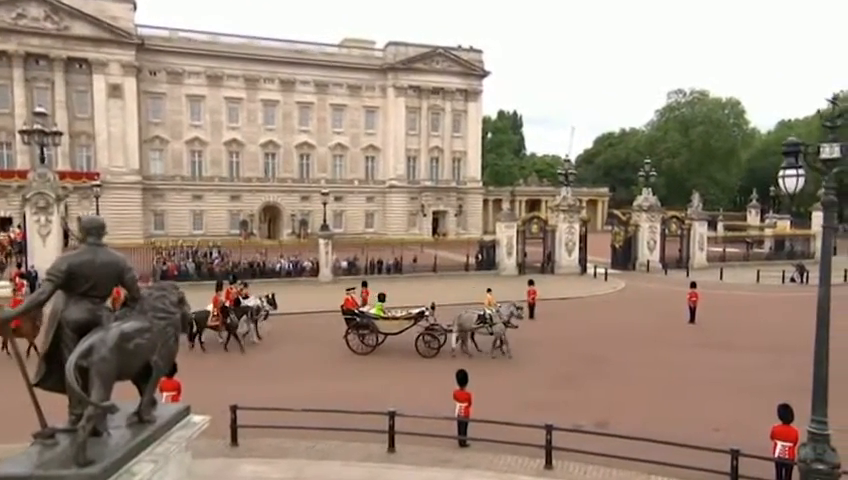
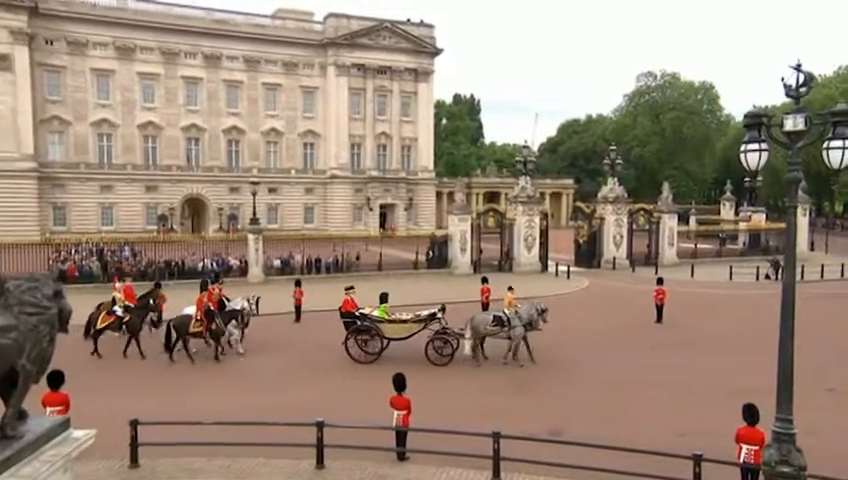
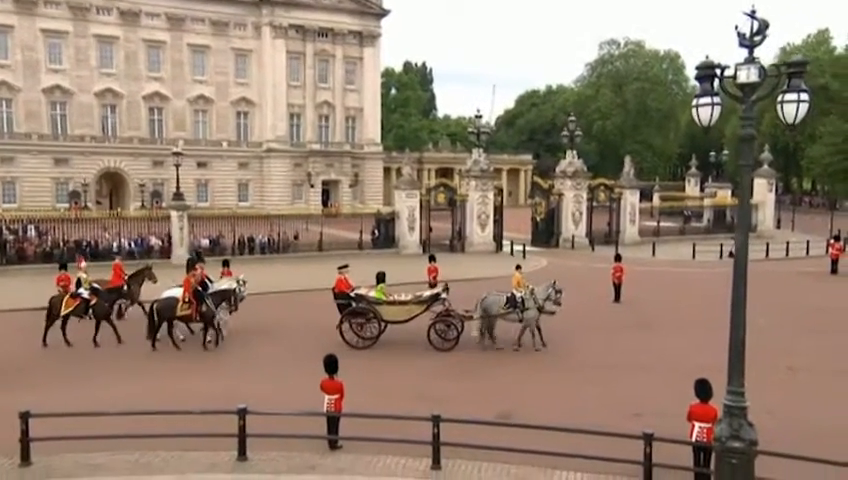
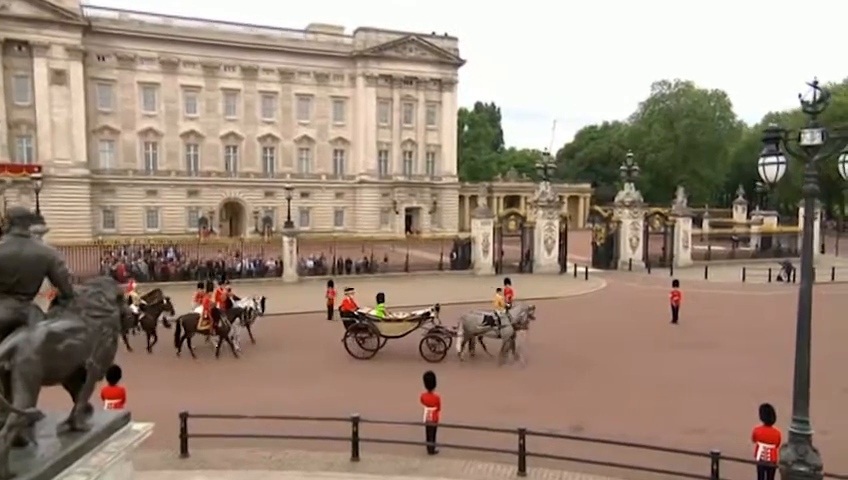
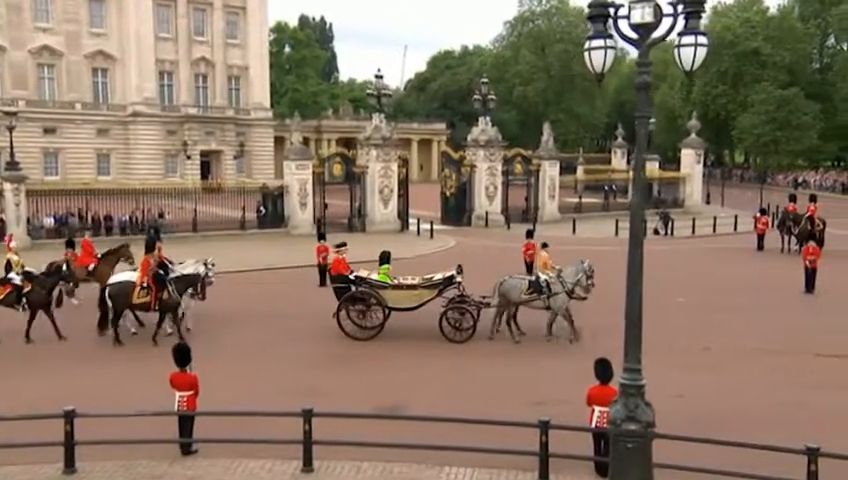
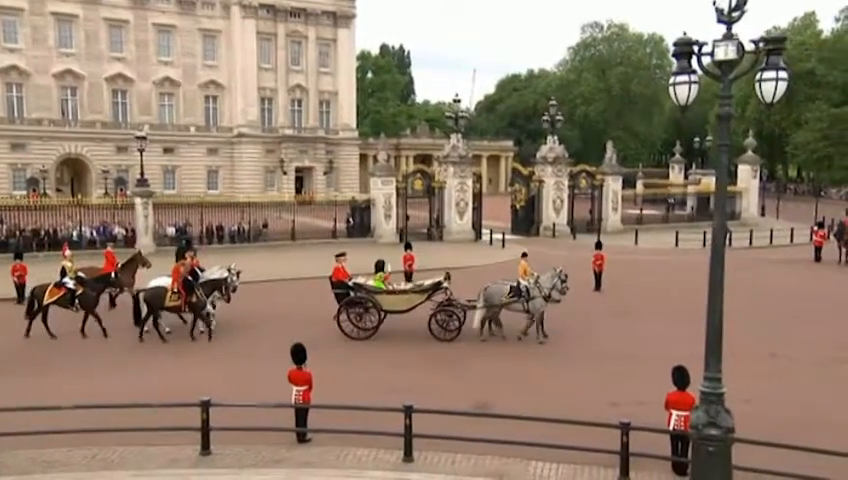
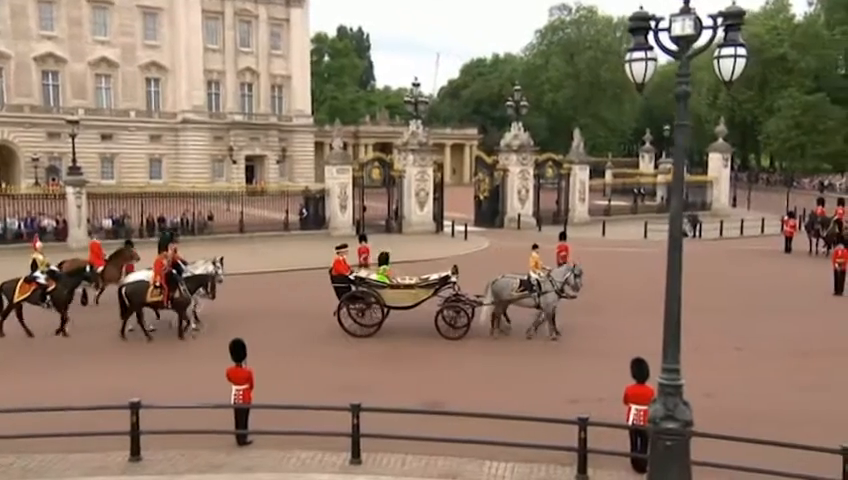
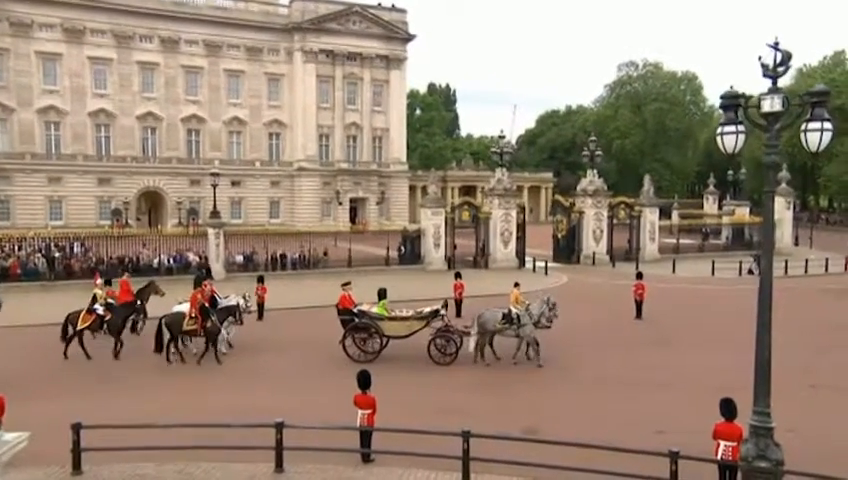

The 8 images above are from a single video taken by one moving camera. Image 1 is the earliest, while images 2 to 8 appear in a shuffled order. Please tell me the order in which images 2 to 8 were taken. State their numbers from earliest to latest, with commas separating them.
4, 2, 8, 3, 6, 7, 5
